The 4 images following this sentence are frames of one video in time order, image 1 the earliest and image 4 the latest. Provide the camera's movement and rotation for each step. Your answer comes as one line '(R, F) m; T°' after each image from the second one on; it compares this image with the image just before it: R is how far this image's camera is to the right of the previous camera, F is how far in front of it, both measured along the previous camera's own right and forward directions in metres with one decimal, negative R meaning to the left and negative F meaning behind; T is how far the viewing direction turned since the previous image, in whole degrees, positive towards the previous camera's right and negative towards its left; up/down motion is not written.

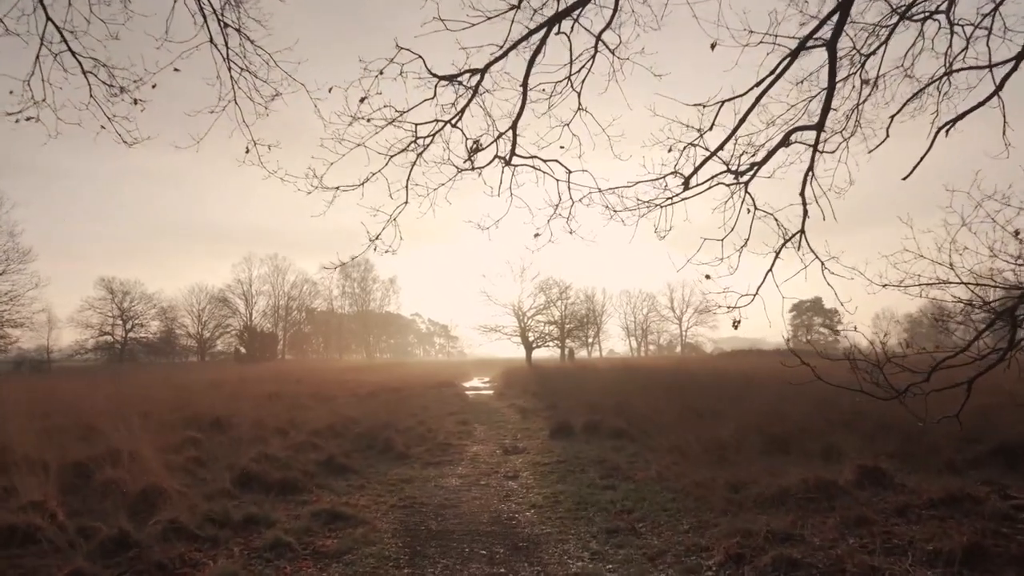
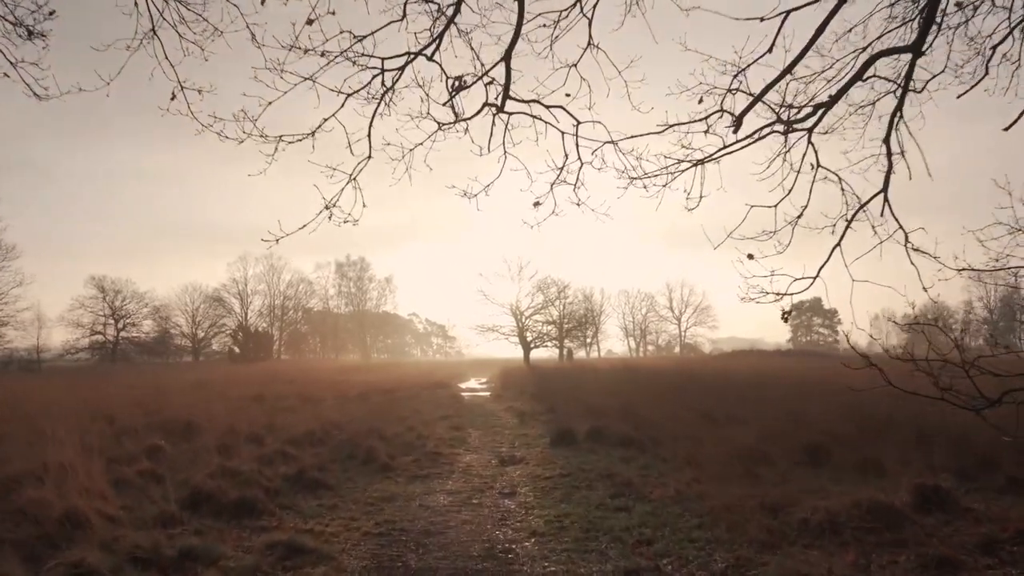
(0.0, +1.4) m; 0°
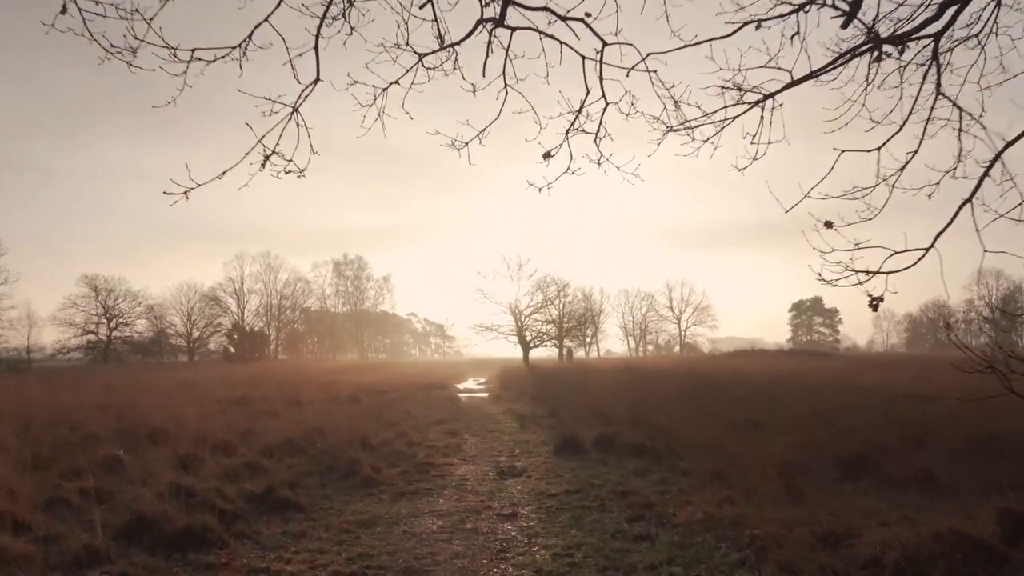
(0.0, +1.3) m; 0°
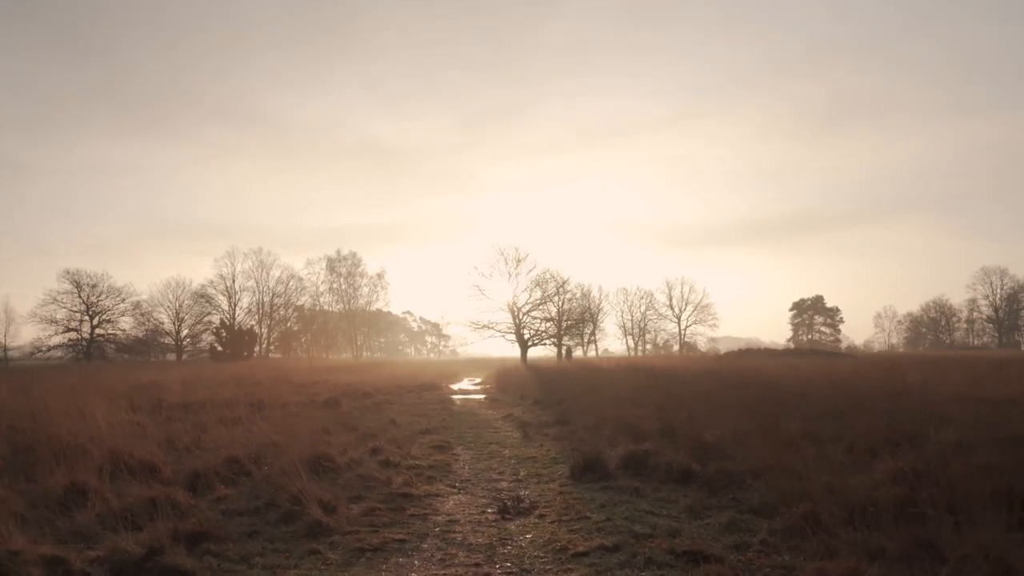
(-0.1, +2.9) m; 0°
